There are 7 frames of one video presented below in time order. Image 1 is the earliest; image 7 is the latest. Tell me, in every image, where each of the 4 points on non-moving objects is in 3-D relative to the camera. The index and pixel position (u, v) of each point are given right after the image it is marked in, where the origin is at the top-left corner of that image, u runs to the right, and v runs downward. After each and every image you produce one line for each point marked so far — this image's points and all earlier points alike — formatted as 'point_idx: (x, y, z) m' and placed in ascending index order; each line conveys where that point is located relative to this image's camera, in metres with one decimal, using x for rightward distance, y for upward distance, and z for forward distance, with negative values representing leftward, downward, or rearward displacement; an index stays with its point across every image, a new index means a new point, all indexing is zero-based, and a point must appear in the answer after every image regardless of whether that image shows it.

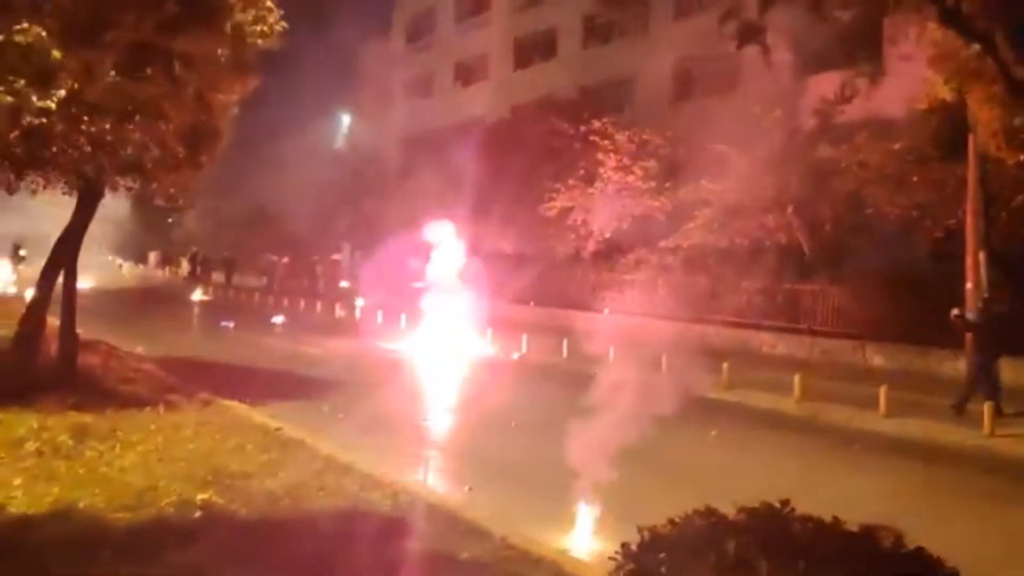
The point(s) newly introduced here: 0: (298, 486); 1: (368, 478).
0: (-2.0, -1.8, +7.9) m
1: (-1.4, -1.9, +8.5) m
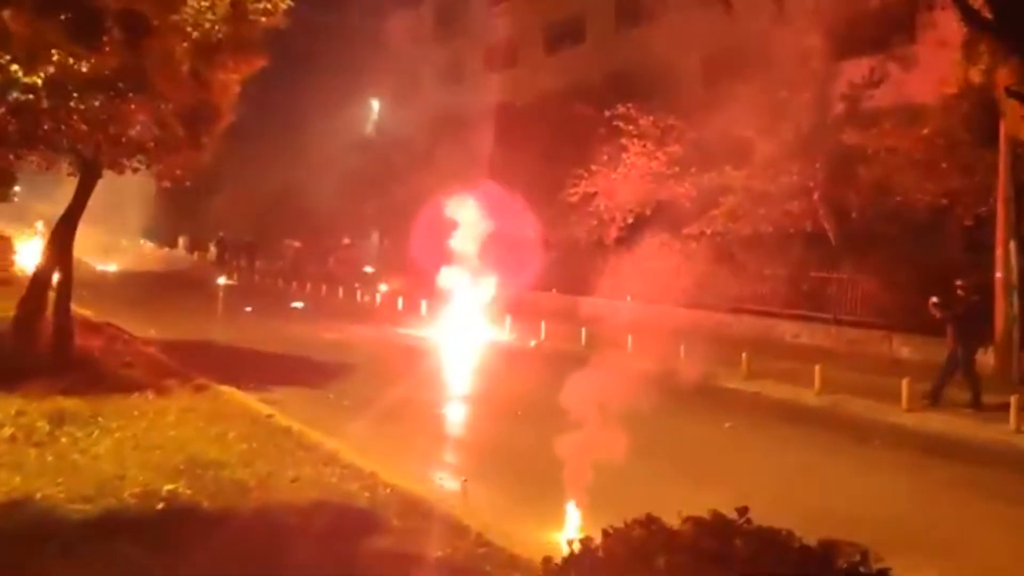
0: (-2.1, -1.7, +7.6) m
1: (-1.6, -1.7, +8.2) m
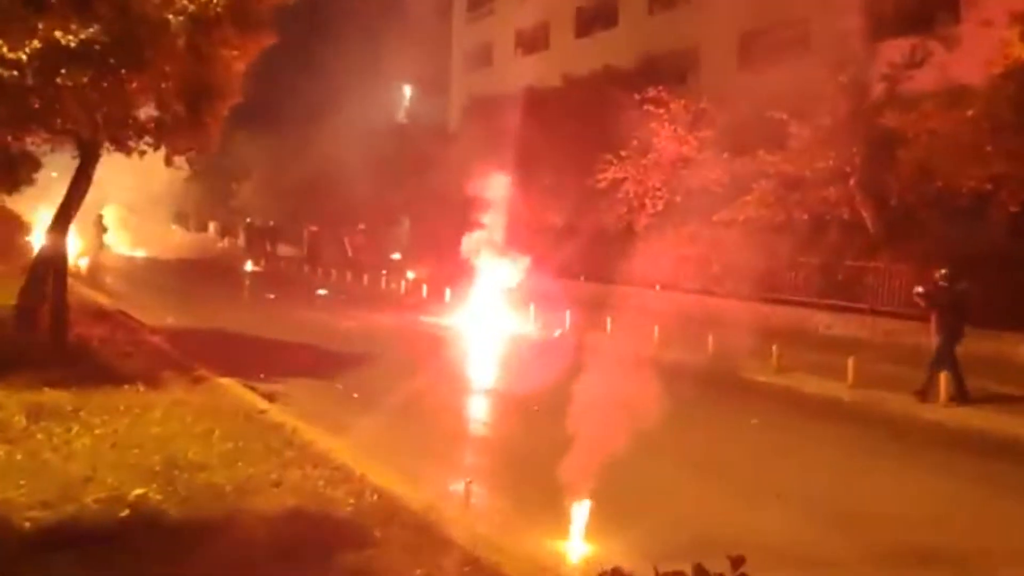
0: (-2.2, -1.6, +7.0) m
1: (-1.6, -1.6, +7.6) m
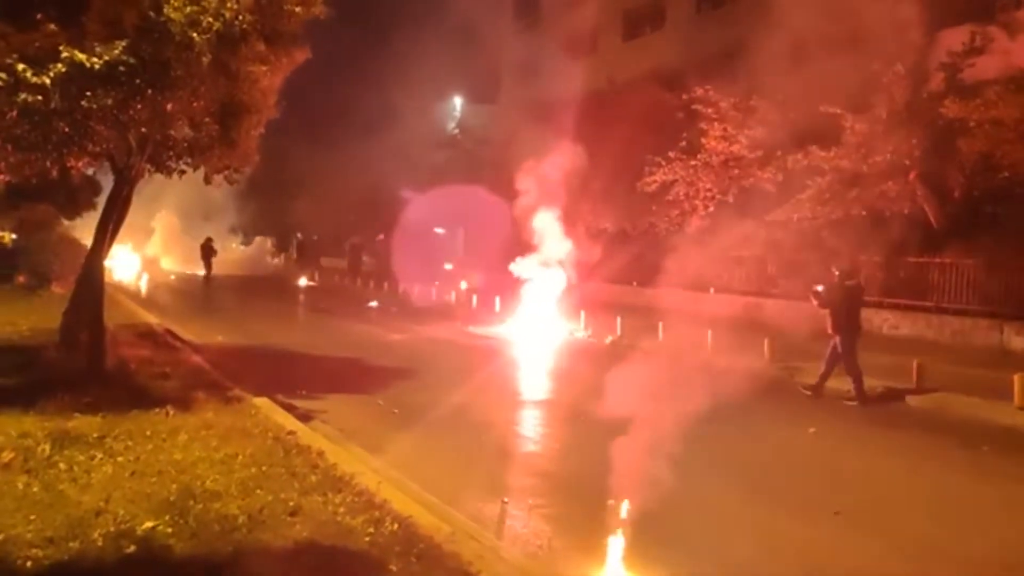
0: (-1.9, -1.8, +6.7) m
1: (-1.3, -1.8, +7.3) m
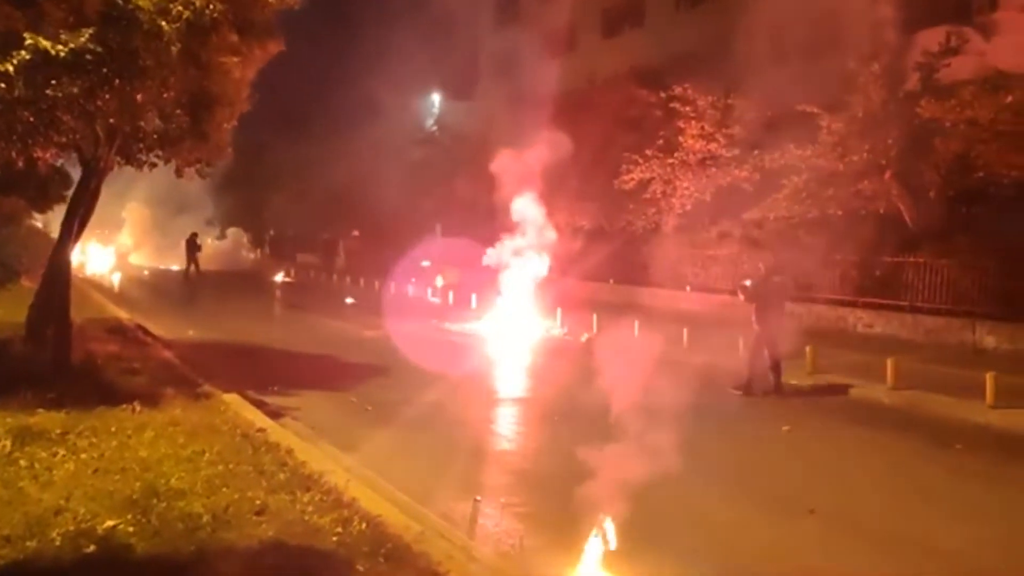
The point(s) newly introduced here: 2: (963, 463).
0: (-2.2, -1.7, +6.6) m
1: (-1.5, -1.7, +7.2) m
2: (+6.1, -2.3, +11.6) m
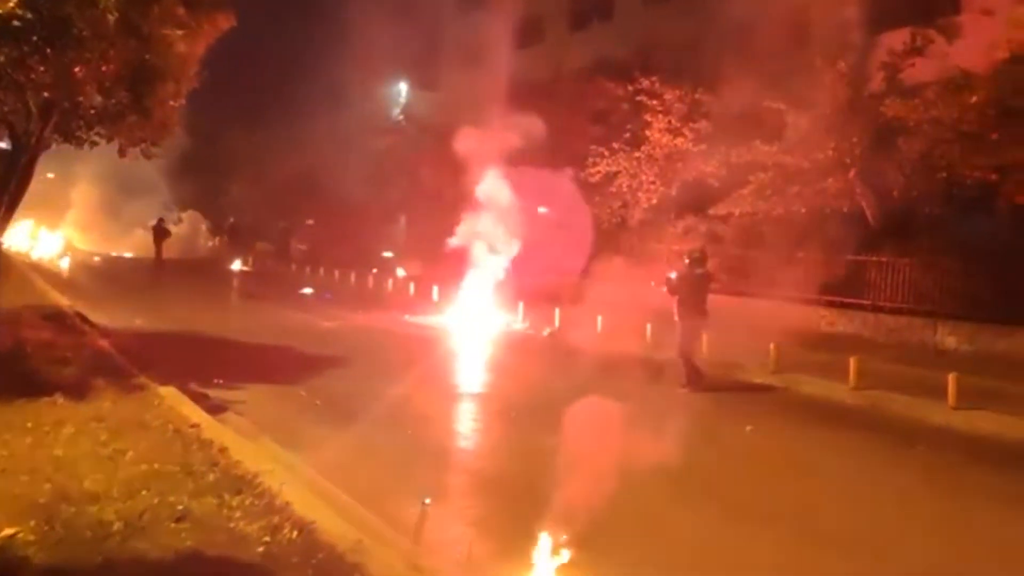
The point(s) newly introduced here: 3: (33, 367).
0: (-2.5, -1.6, +6.0) m
1: (-1.9, -1.6, +6.6) m
2: (+5.5, -2.3, +11.3) m
3: (-6.2, -1.0, +11.1) m
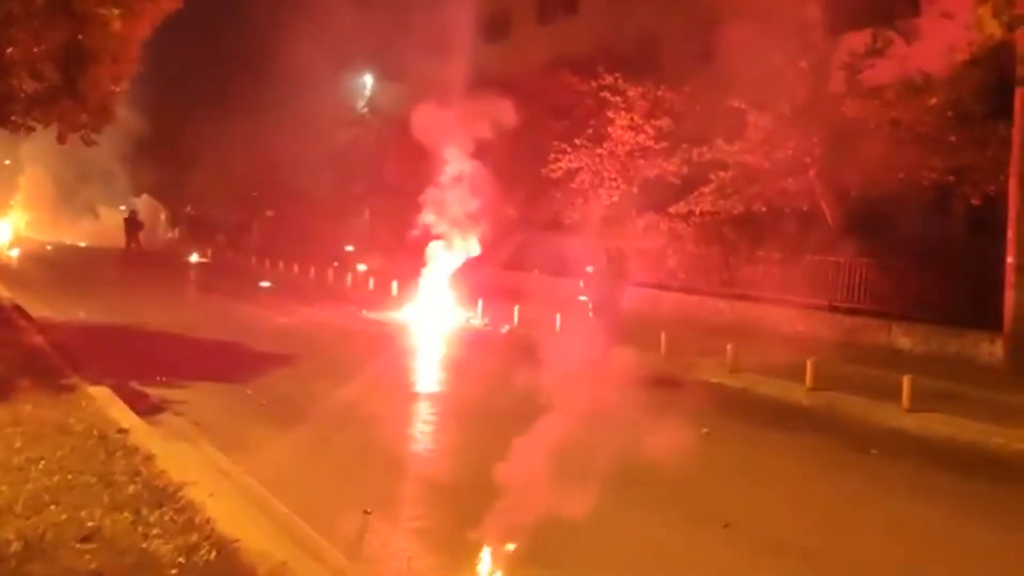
0: (-3.0, -1.6, +5.5) m
1: (-2.4, -1.6, +6.2) m
2: (+4.8, -2.4, +11.2) m
3: (-6.8, -0.9, +10.5) m
